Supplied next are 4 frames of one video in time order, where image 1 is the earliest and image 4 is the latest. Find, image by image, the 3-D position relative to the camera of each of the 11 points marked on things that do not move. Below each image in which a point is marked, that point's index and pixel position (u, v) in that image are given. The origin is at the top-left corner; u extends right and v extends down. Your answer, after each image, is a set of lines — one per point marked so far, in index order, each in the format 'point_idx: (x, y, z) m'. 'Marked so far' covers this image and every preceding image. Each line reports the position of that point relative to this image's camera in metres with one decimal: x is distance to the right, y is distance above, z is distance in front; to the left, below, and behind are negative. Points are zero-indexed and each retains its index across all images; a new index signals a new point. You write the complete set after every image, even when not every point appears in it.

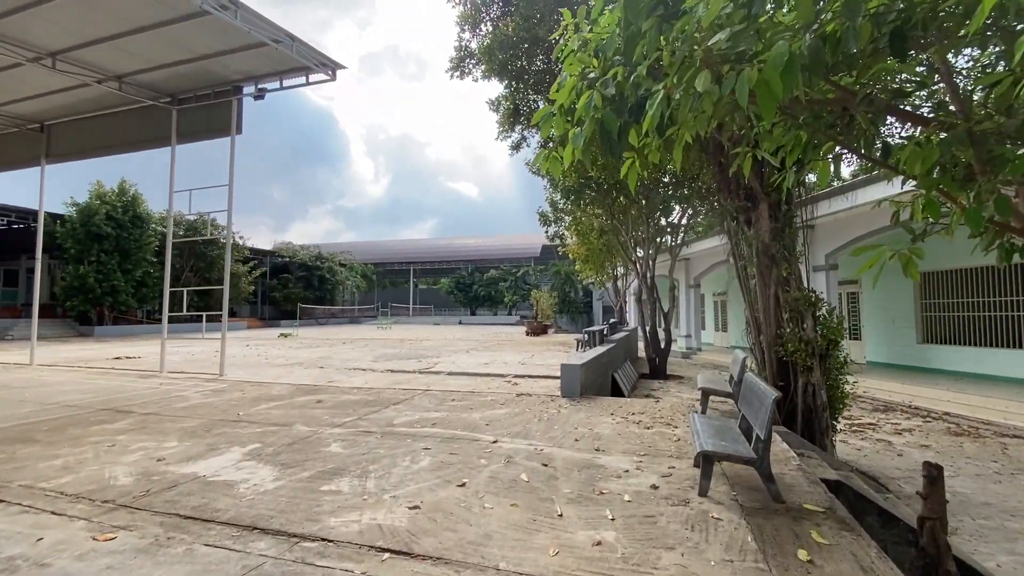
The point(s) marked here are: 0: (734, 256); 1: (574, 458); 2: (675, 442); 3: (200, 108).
0: (+2.6, +0.4, +5.6) m
1: (+0.4, -1.2, +3.4) m
2: (+1.3, -1.2, +3.8) m
3: (-5.4, +3.1, +8.3) m
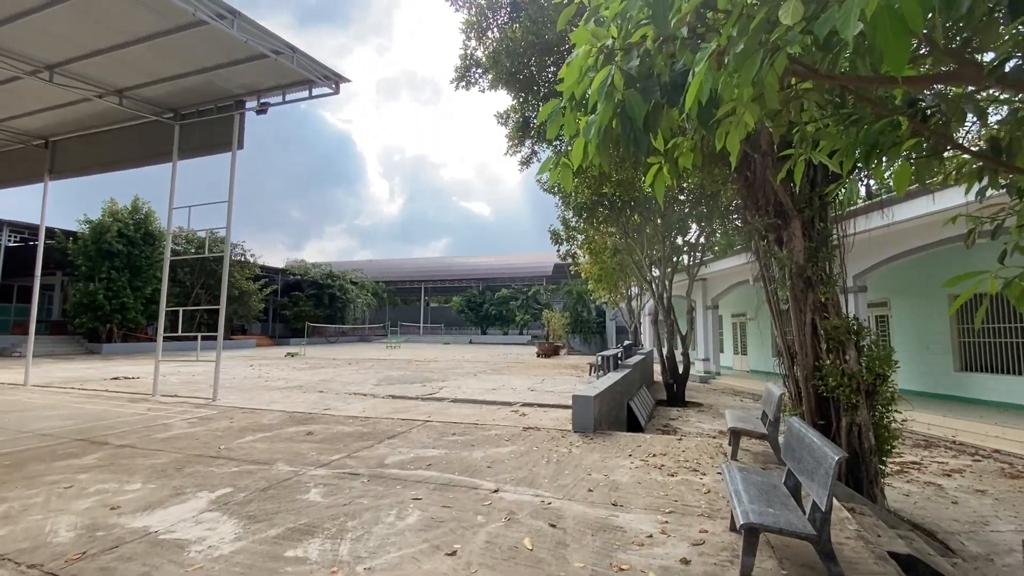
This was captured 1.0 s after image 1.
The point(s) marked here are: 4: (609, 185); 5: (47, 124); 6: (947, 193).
0: (+2.6, +0.1, +5.1) m
1: (+0.4, -1.4, +2.9) m
2: (+1.3, -1.4, +3.3) m
3: (-5.2, +2.8, +8.1) m
4: (+1.7, +1.7, +8.2) m
5: (-8.3, +2.9, +8.6) m
6: (+5.2, +1.1, +5.8) m
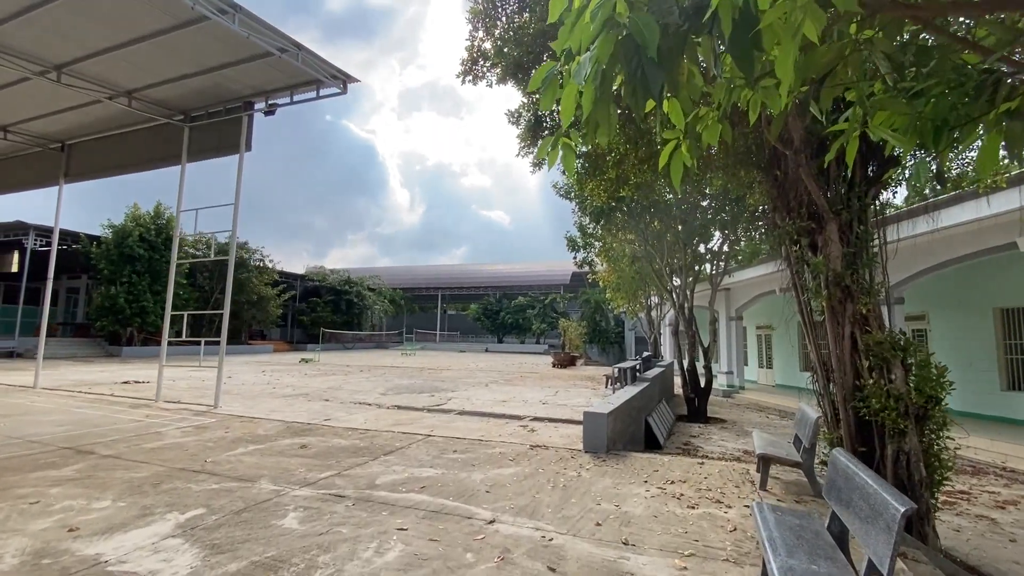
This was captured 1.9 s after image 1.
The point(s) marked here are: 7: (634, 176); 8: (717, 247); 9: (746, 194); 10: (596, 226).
0: (+2.7, 0.0, +4.6) m
1: (+0.4, -1.4, +2.5) m
2: (+1.3, -1.4, +2.8) m
3: (-5.0, +2.7, +8.0) m
4: (+1.9, +1.6, +7.8) m
5: (-8.0, +2.9, +8.7) m
6: (+5.3, +1.0, +5.3) m
7: (+1.8, +1.7, +7.2) m
8: (+4.3, +0.9, +10.3) m
9: (+3.6, +1.4, +7.4) m
10: (+2.1, +1.5, +12.1) m
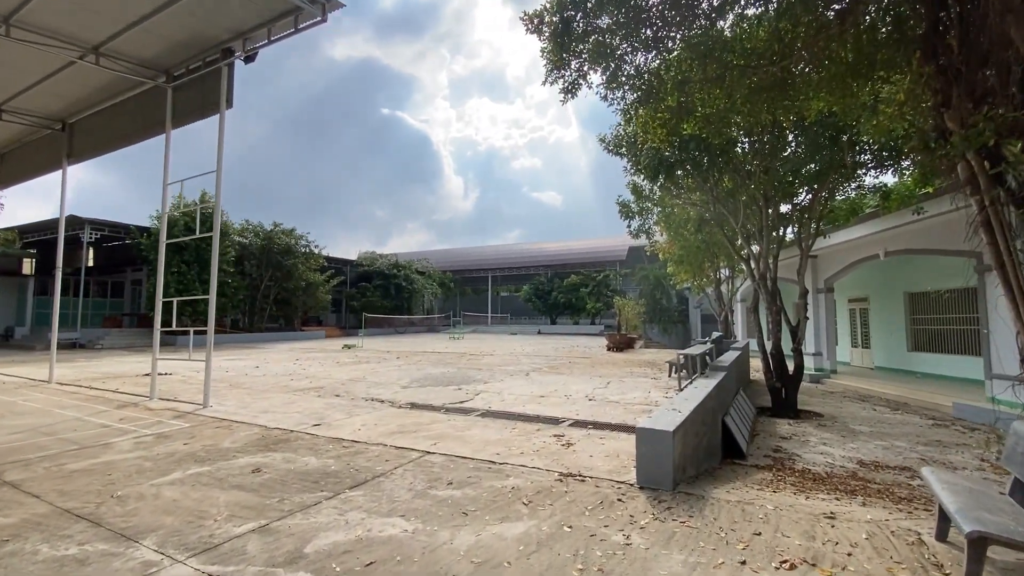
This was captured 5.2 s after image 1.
0: (+2.8, +0.3, +2.8) m
1: (+0.3, -1.2, +1.0) m
2: (+1.2, -1.2, +1.2) m
3: (-4.6, +2.9, +7.0) m
4: (+2.2, +2.0, +6.0) m
5: (-7.5, +3.1, +8.0) m
6: (+5.4, +1.4, +3.1) m
7: (+2.1, +2.1, +5.4) m
8: (+5.0, +1.5, +8.1) m
9: (+3.9, +1.9, +5.4) m
10: (+2.9, +2.2, +10.2) m
